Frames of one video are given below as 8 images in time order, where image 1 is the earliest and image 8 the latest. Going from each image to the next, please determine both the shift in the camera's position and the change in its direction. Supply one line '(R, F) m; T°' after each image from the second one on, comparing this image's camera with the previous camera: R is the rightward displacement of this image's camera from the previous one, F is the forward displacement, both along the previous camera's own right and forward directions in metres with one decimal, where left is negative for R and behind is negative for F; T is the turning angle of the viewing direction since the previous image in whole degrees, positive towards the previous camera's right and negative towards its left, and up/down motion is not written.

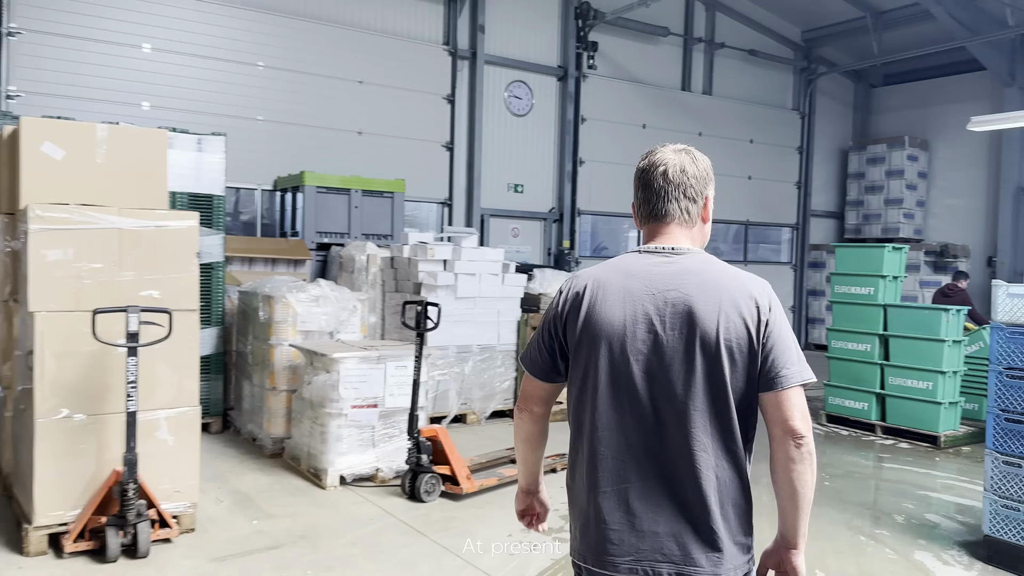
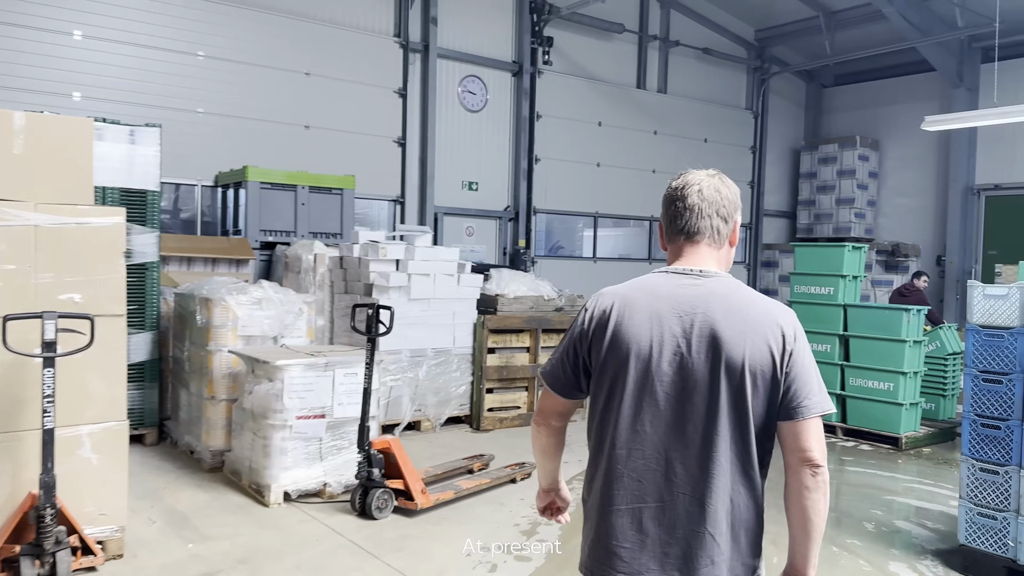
(0.0, +0.2) m; +3°
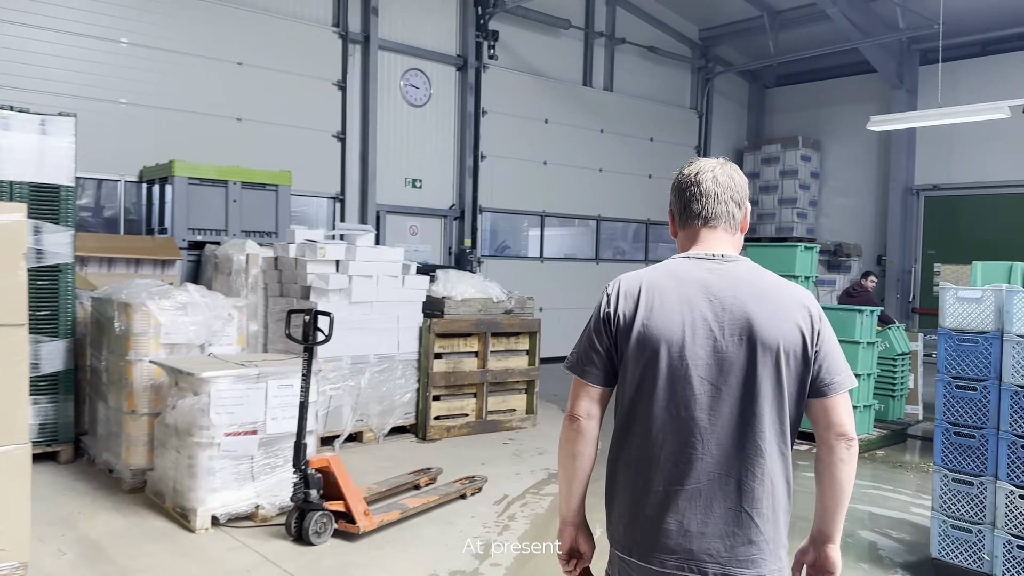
(0.0, +0.3) m; +4°
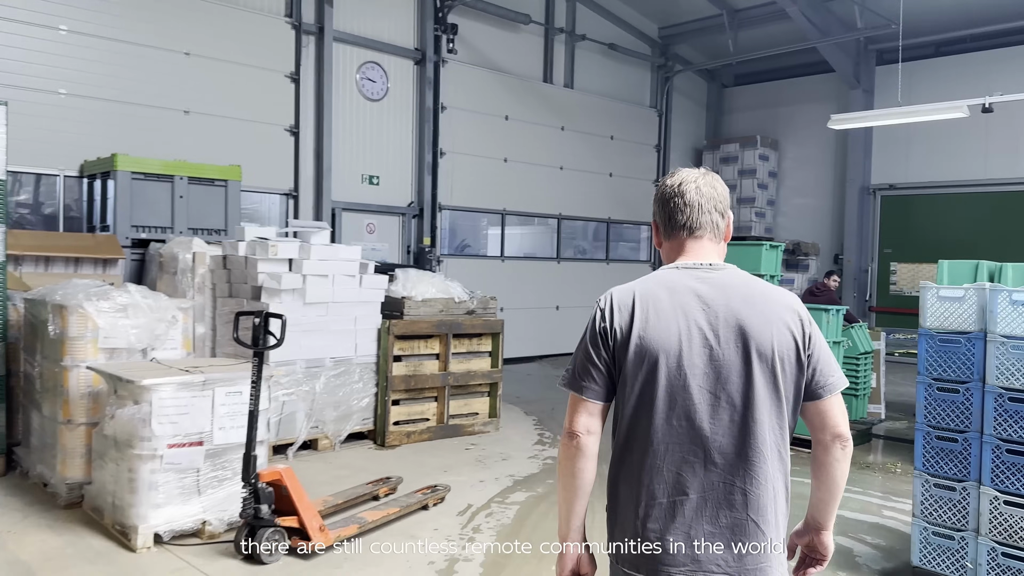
(0.0, +0.2) m; +3°
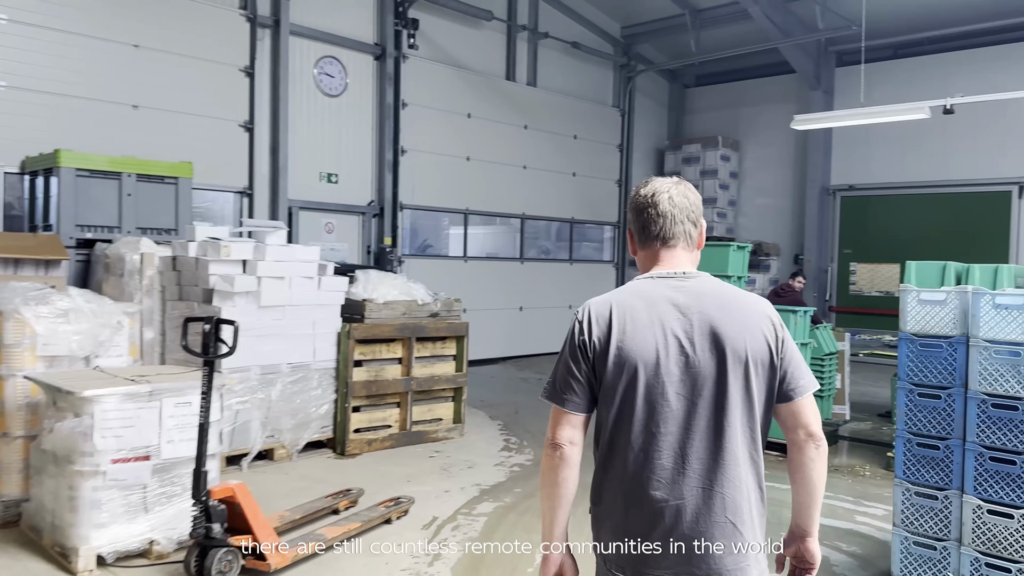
(0.0, +0.2) m; +3°
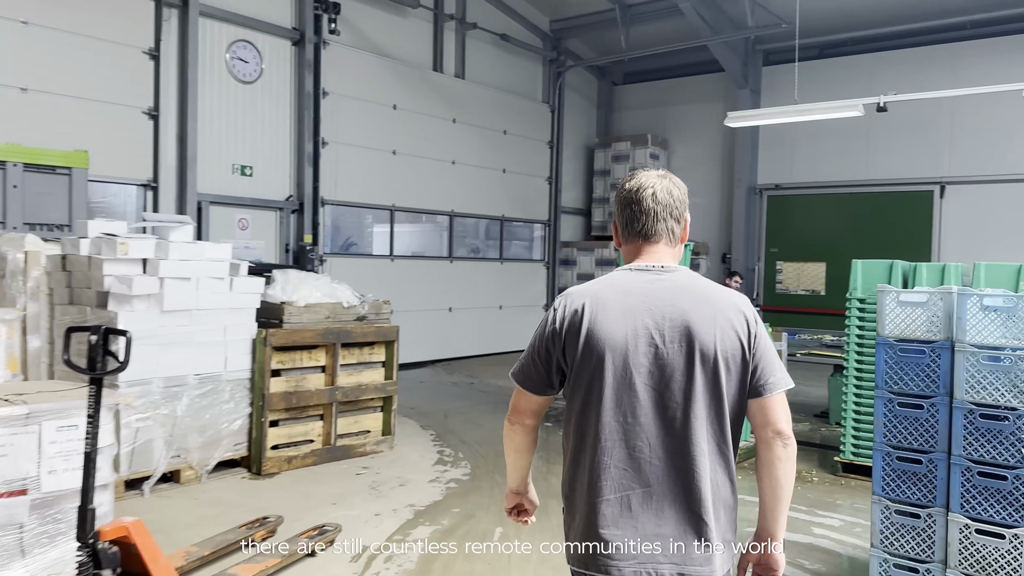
(-0.1, +0.4) m; +5°
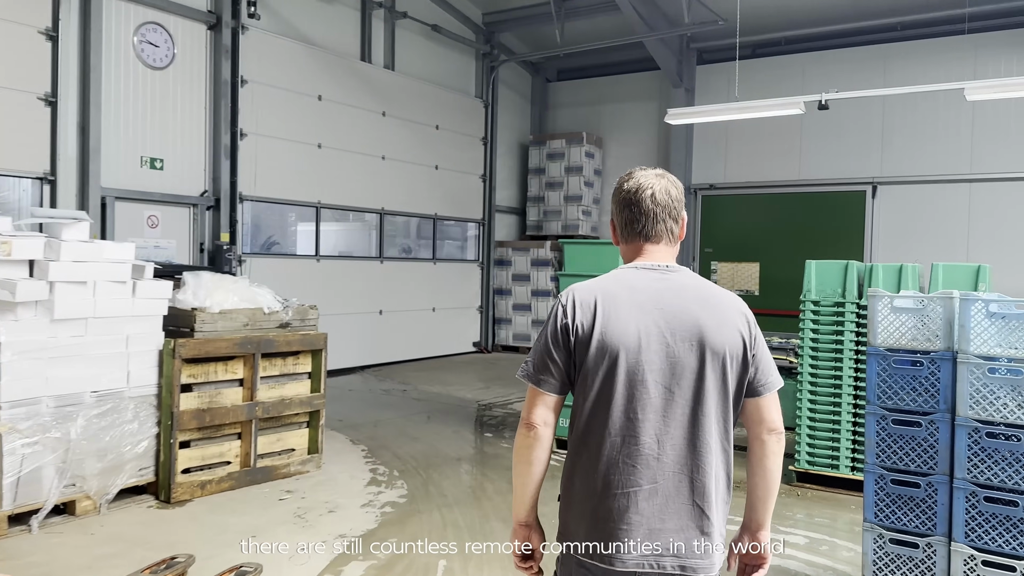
(-0.1, +0.4) m; +5°
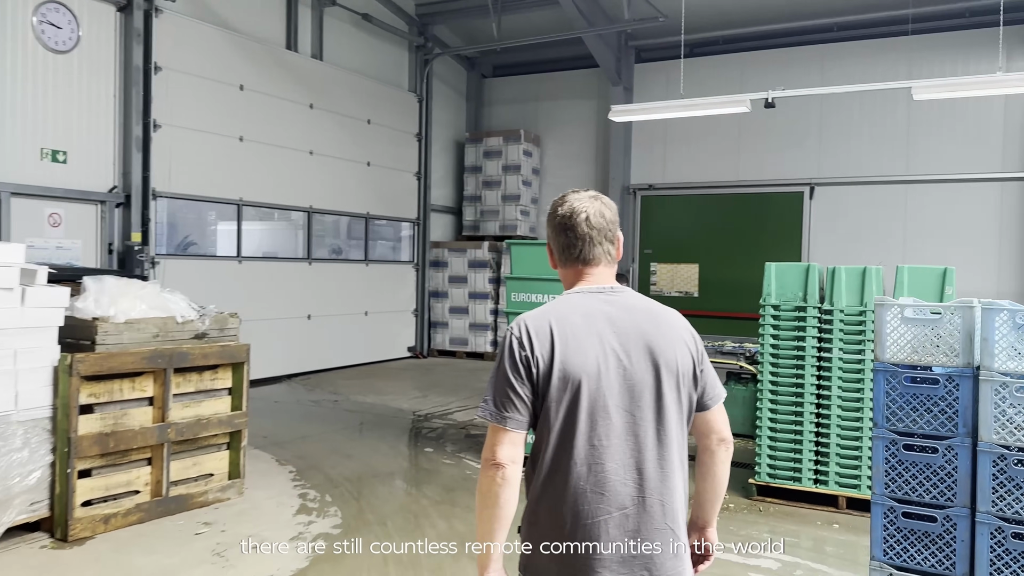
(-0.1, +0.4) m; +5°
